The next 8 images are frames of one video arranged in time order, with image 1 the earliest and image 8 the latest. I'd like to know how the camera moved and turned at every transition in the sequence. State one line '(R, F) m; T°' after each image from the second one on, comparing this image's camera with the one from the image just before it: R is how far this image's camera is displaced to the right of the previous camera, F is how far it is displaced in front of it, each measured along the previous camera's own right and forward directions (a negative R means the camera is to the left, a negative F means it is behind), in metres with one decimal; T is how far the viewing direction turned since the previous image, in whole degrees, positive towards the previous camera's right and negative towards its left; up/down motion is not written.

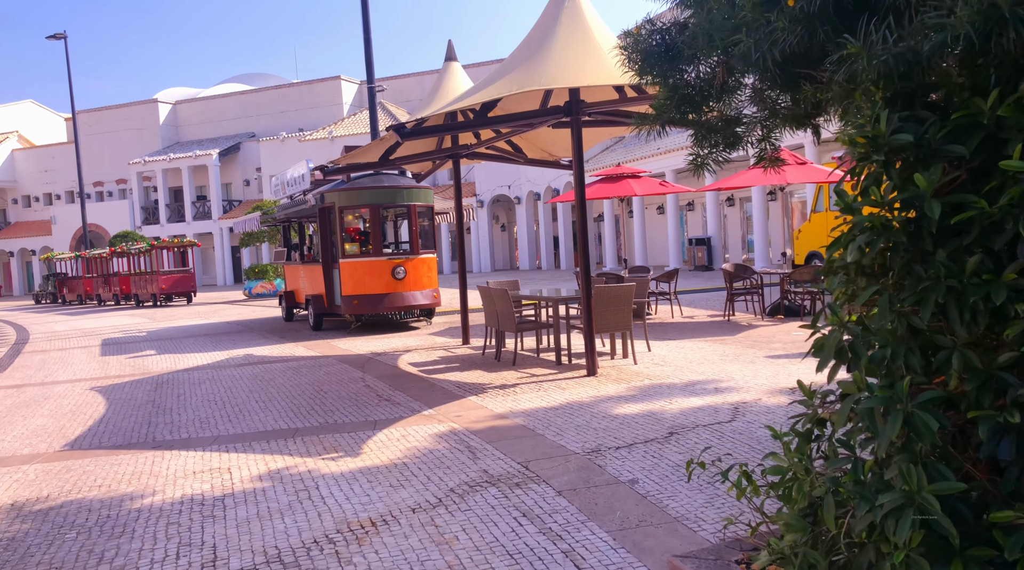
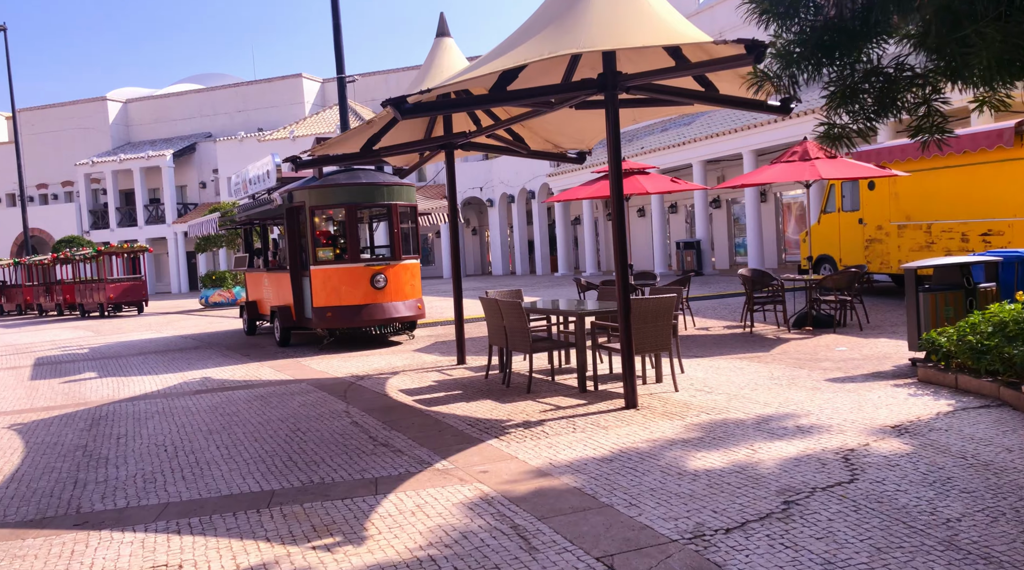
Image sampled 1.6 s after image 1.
(-0.5, +1.7) m; +3°
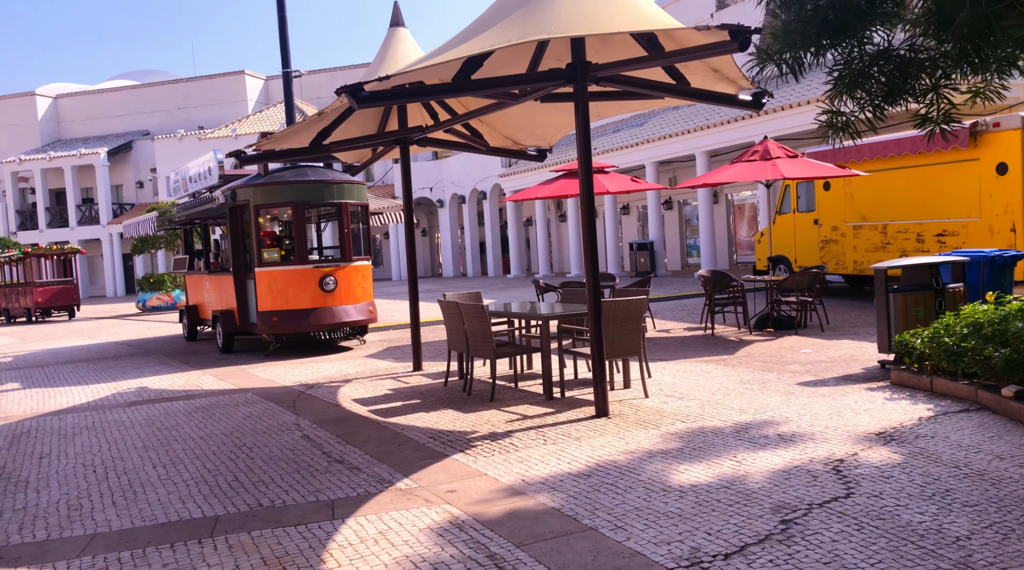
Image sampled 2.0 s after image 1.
(-0.1, +0.4) m; +3°
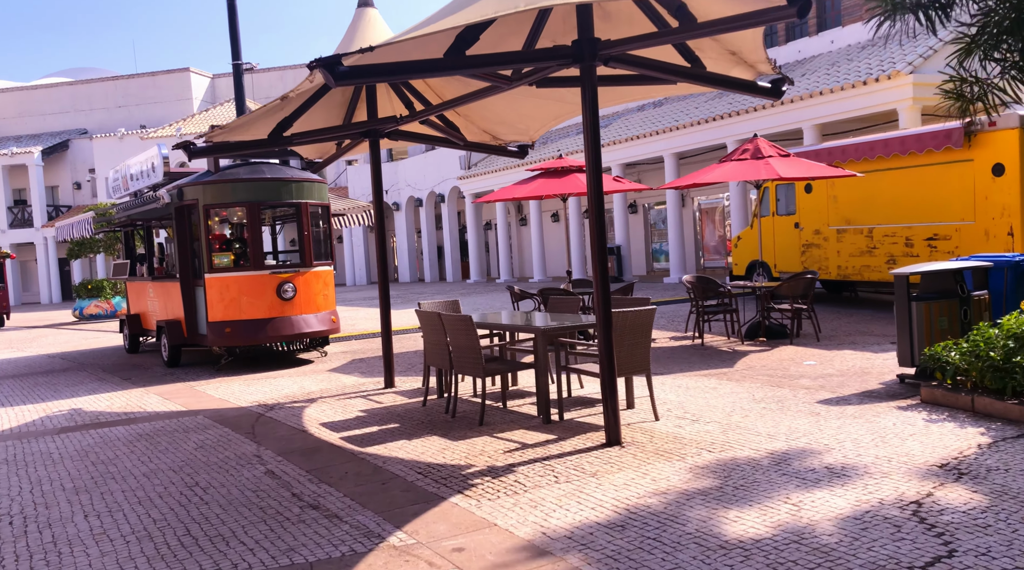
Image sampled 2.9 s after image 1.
(-0.3, +0.9) m; +3°
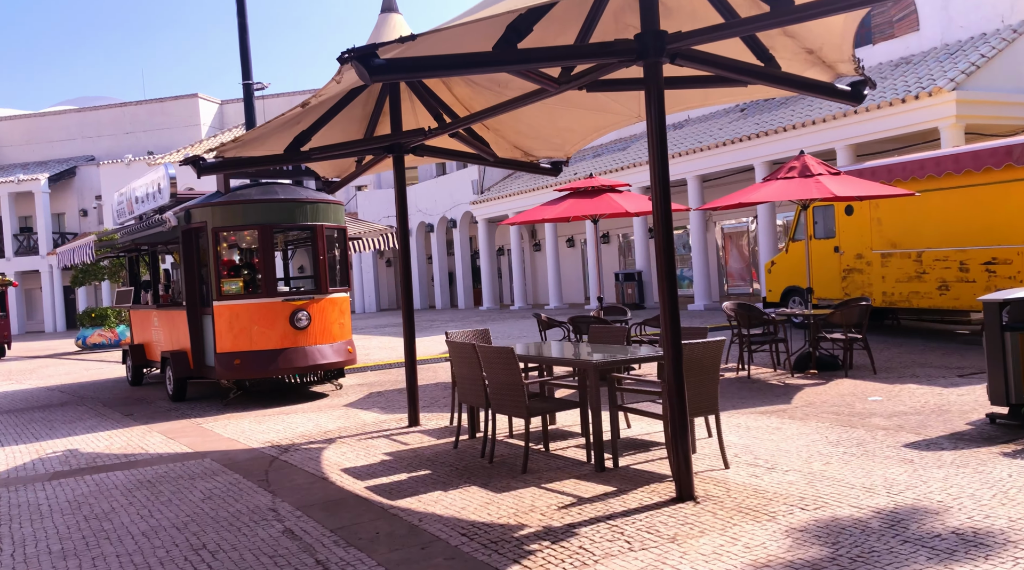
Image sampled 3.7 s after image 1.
(-0.3, +0.8) m; 0°
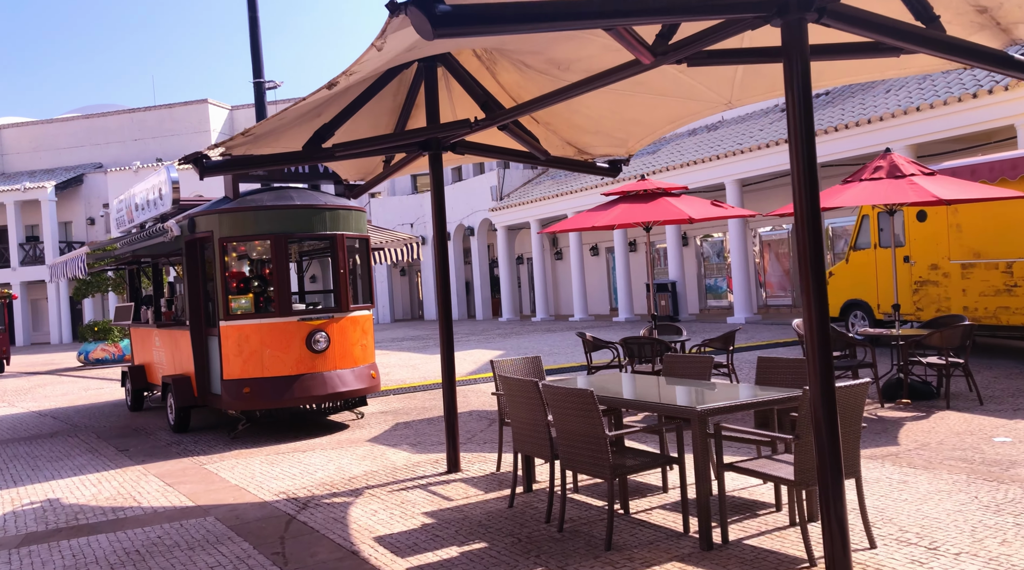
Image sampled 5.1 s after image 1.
(-0.4, +1.3) m; -1°
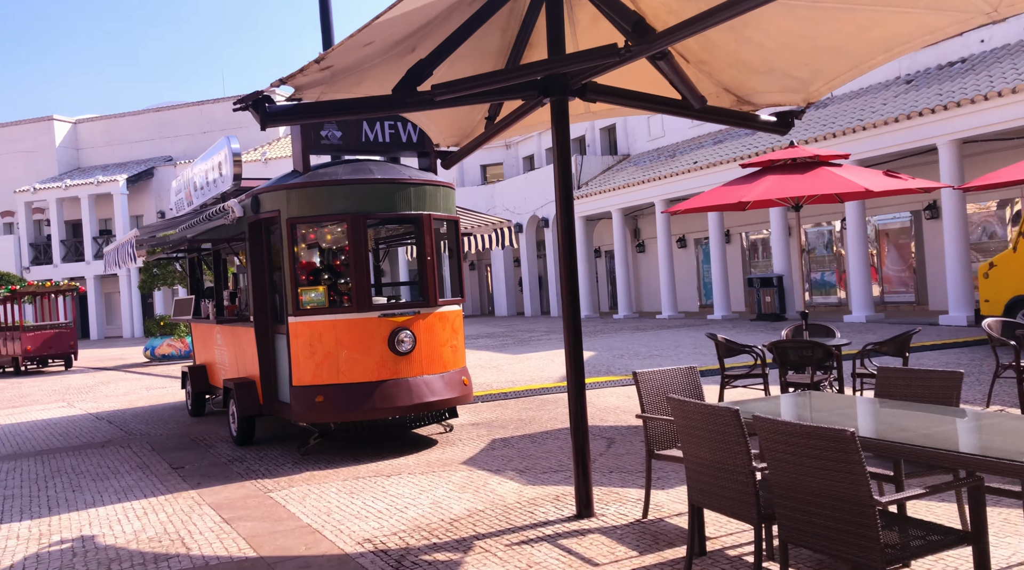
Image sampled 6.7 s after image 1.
(-0.6, +1.7) m; -4°
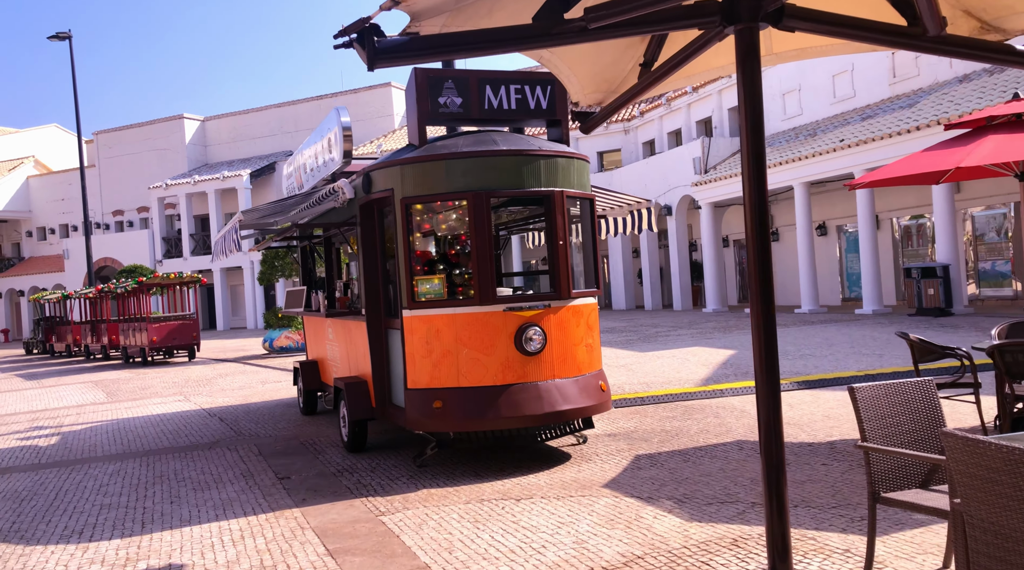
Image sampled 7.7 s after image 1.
(-0.3, +1.3) m; -7°
